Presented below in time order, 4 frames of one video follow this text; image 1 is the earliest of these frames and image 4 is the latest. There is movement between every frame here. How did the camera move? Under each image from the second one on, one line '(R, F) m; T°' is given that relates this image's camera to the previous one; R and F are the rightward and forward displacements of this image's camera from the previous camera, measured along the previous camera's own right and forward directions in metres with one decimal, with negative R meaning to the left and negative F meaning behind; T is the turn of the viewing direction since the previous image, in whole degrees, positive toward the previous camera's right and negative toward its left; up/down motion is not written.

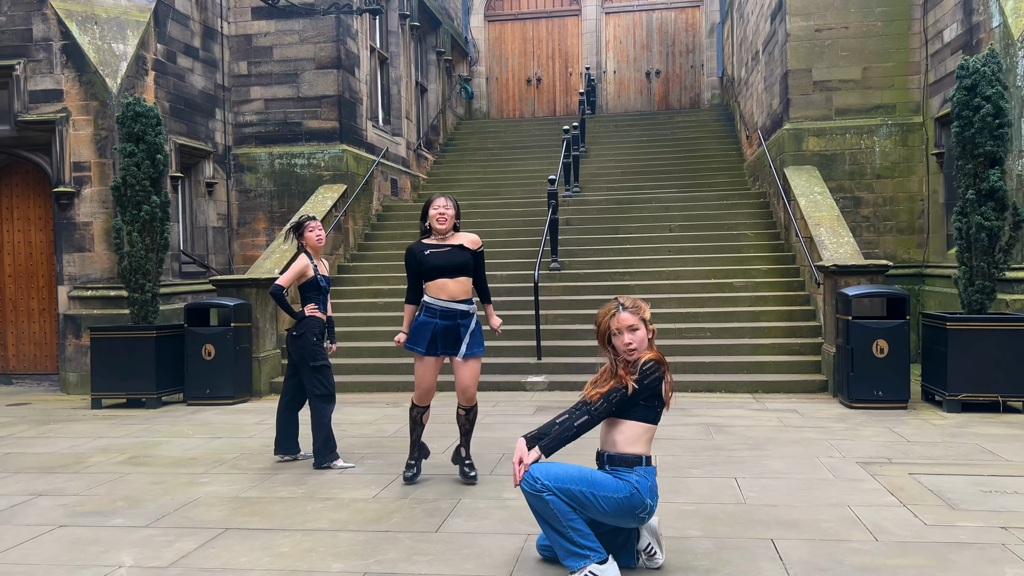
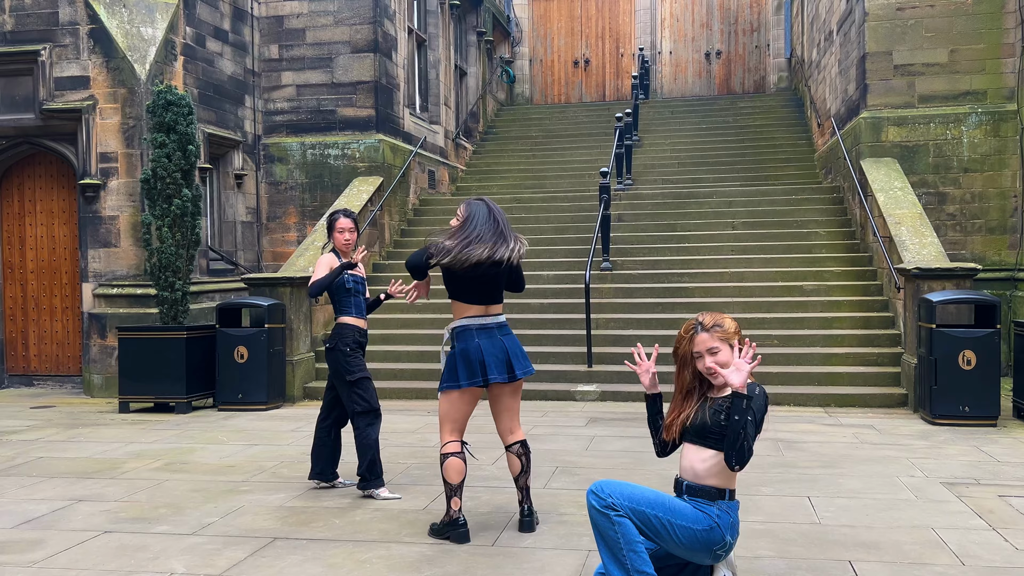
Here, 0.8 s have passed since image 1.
(0.0, +0.8) m; -3°
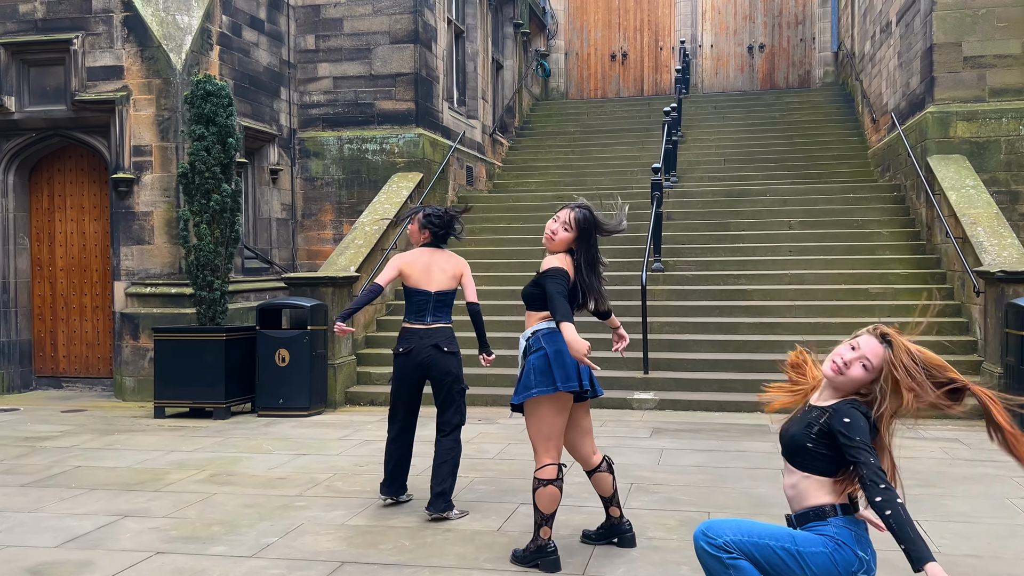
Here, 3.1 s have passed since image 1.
(-0.4, +0.4) m; -1°
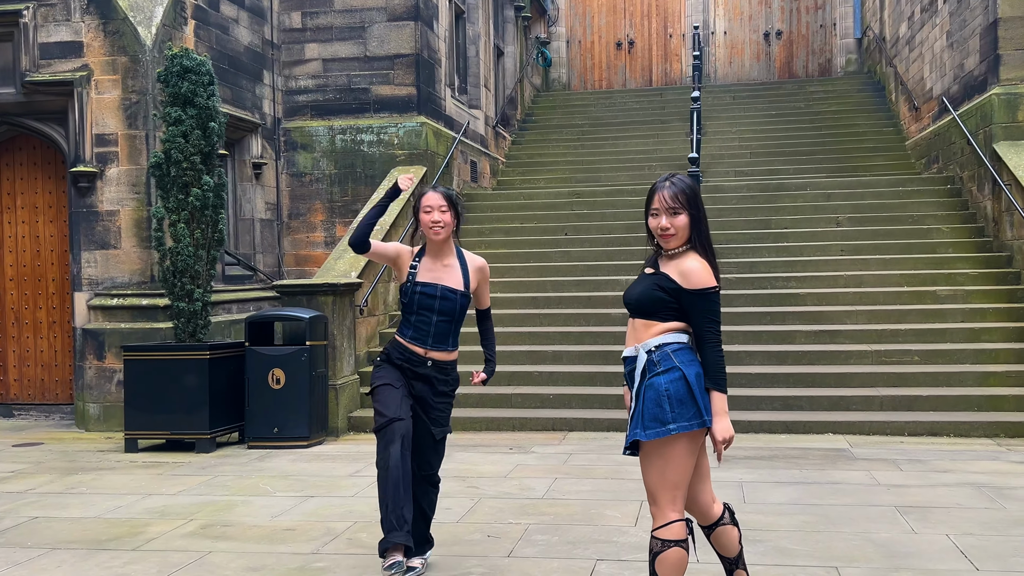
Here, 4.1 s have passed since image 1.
(-0.5, +1.2) m; +2°
